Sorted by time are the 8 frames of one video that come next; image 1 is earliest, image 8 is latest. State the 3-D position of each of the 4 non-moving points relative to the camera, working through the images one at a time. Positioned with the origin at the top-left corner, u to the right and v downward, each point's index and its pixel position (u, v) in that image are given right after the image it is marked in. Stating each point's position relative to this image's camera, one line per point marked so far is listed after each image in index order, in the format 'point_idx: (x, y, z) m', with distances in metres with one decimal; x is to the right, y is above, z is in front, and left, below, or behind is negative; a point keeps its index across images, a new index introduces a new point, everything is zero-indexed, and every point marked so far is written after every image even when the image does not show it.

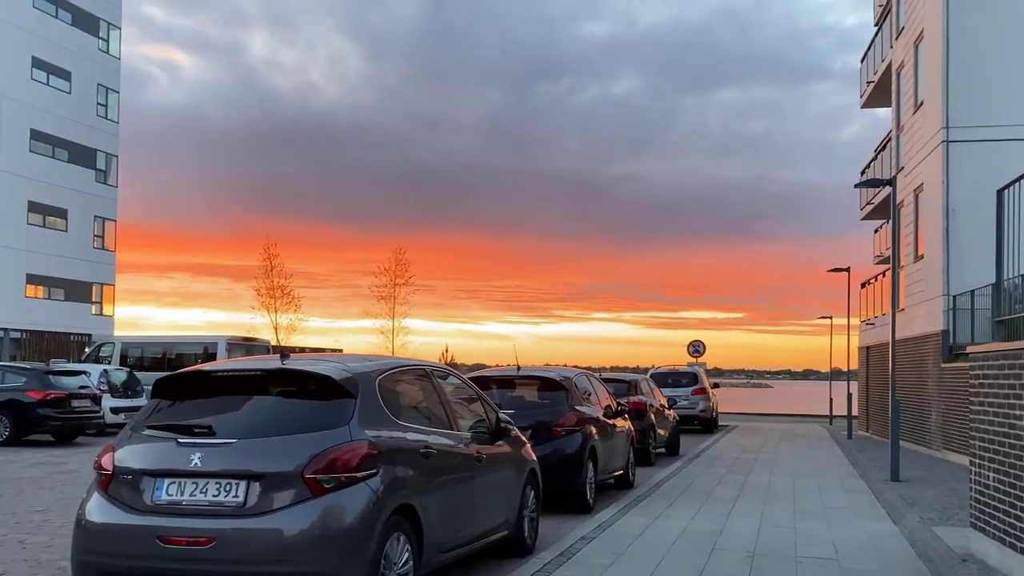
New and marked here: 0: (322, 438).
0: (-1.1, -0.8, +5.3) m
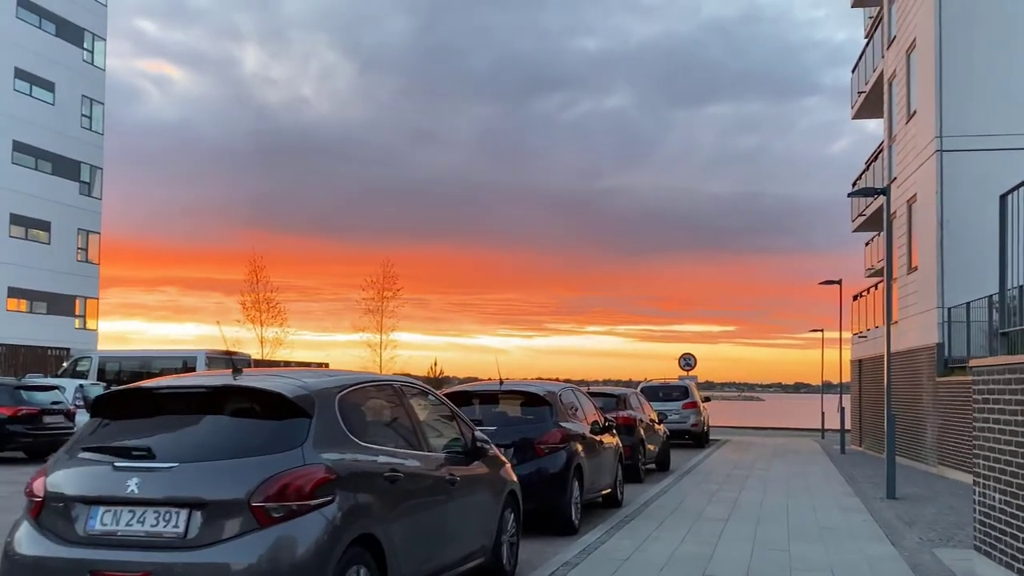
0: (-1.2, -0.9, +4.9) m
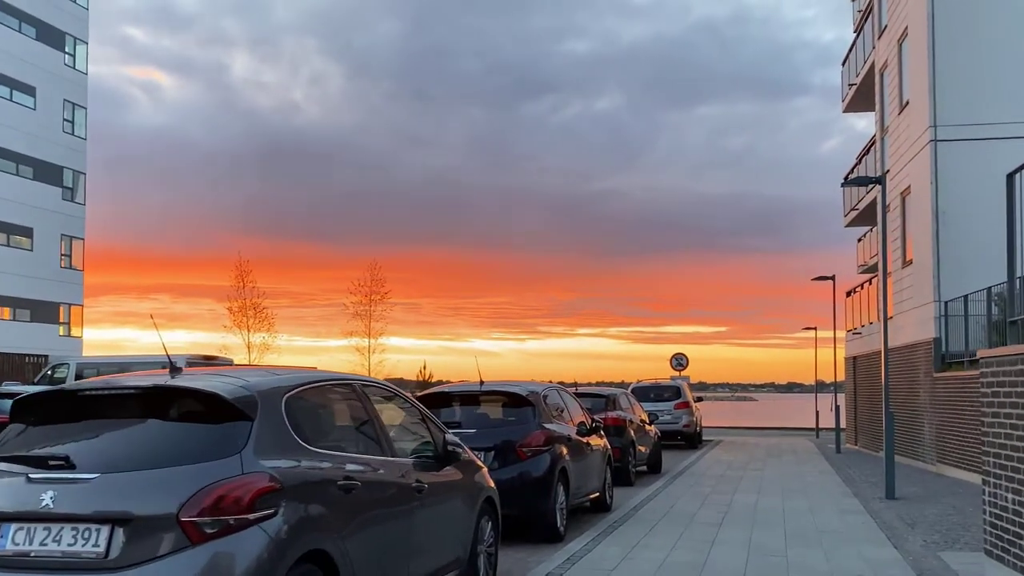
0: (-1.4, -0.8, +4.3) m
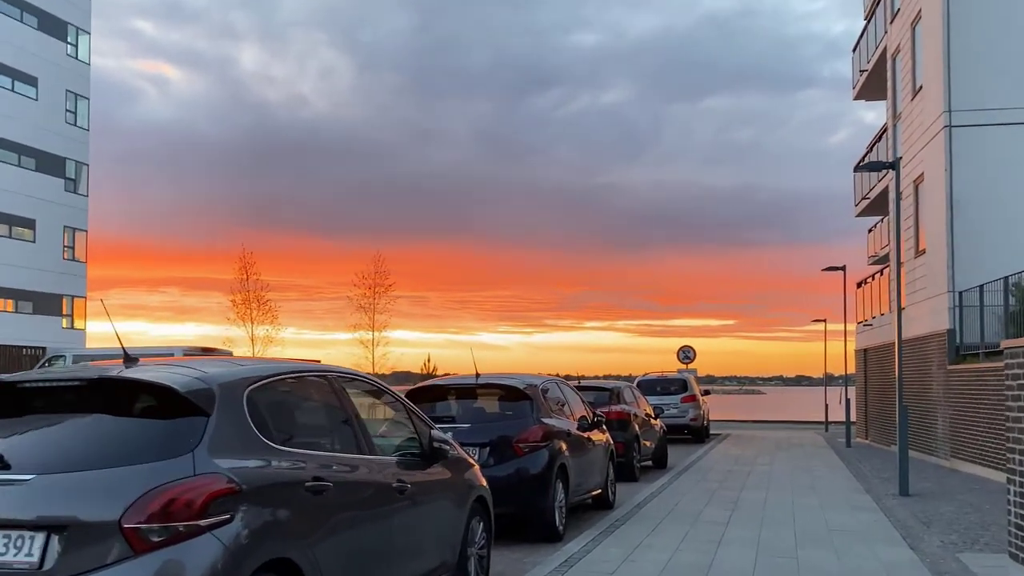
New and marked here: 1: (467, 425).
0: (-1.4, -0.7, +3.9) m
1: (-0.4, -1.3, +9.1) m
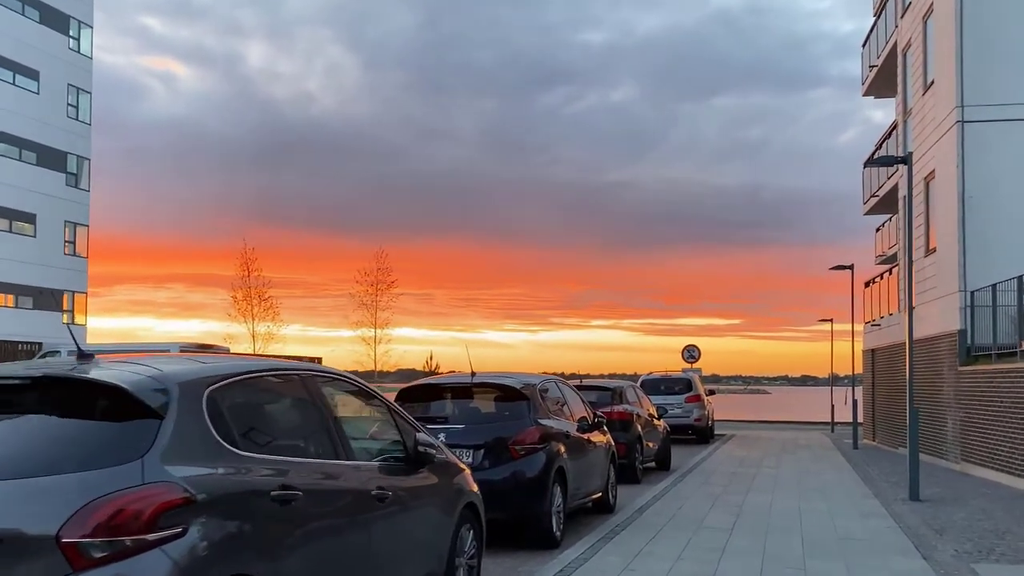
0: (-1.5, -0.7, +3.5) m
1: (-0.5, -1.3, +8.8) m
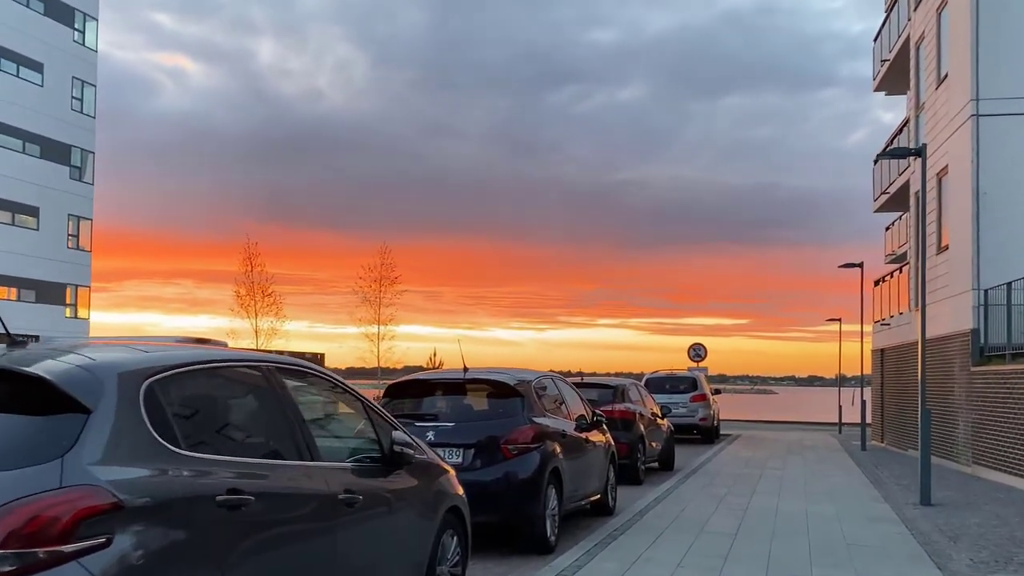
0: (-1.6, -0.6, +3.1) m
1: (-0.5, -1.2, +8.4) m
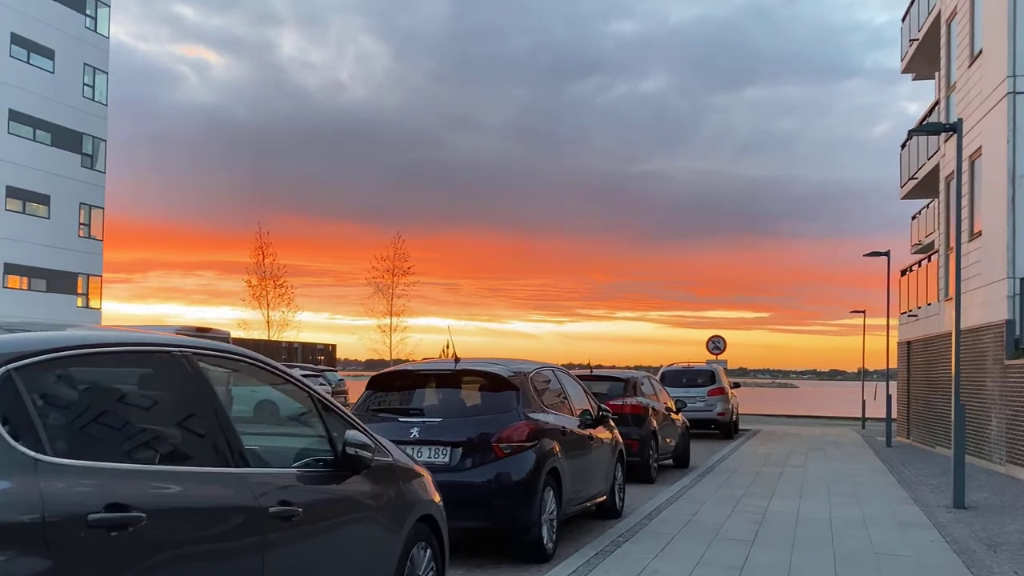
0: (-1.8, -0.5, +2.4) m
1: (-0.6, -1.0, +7.6) m
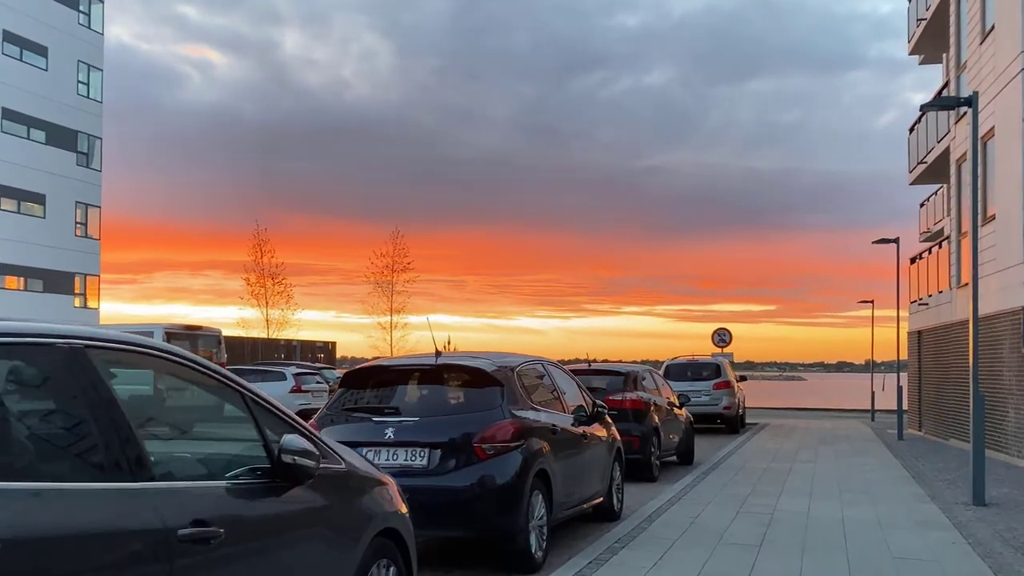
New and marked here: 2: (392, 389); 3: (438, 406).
0: (-1.9, -0.5, +1.8) m
1: (-0.7, -1.0, +7.0) m
2: (-1.0, -0.8, +7.4) m
3: (-0.5, -0.9, +7.1) m
